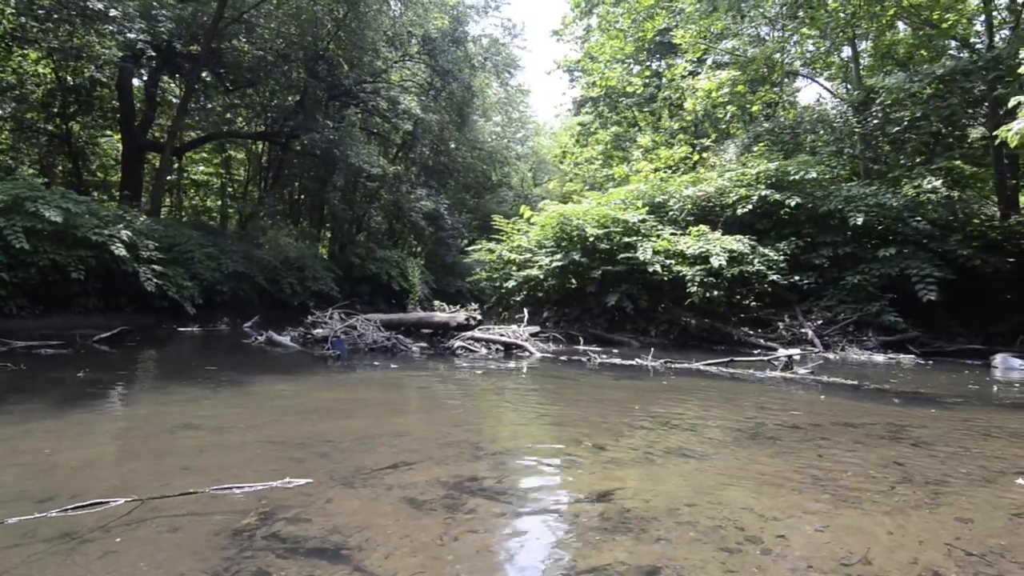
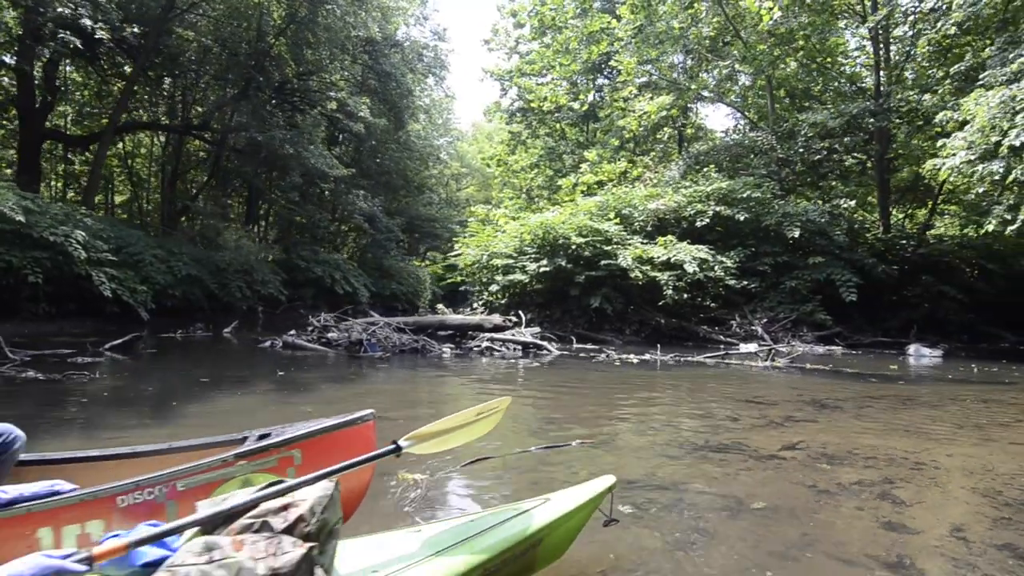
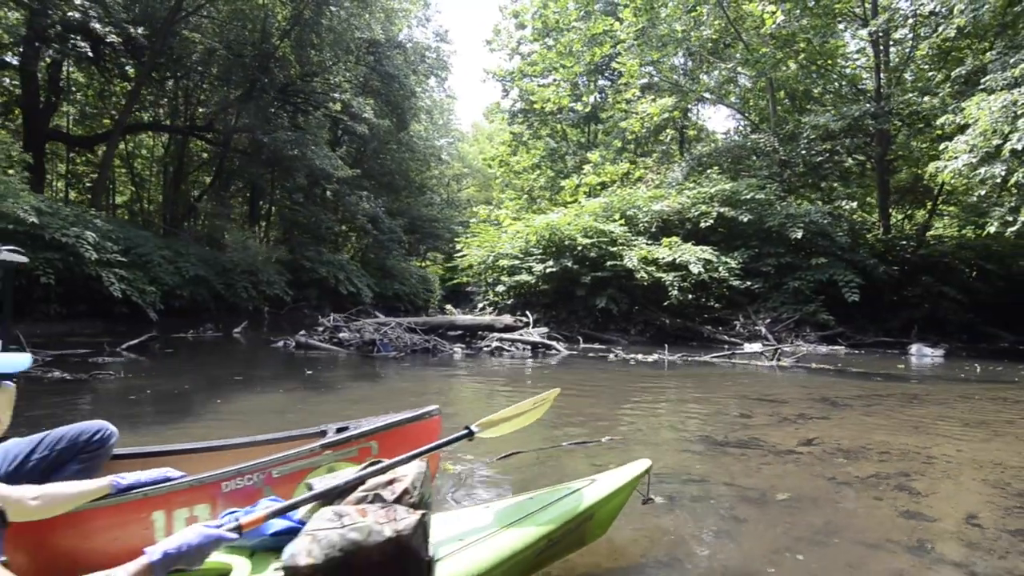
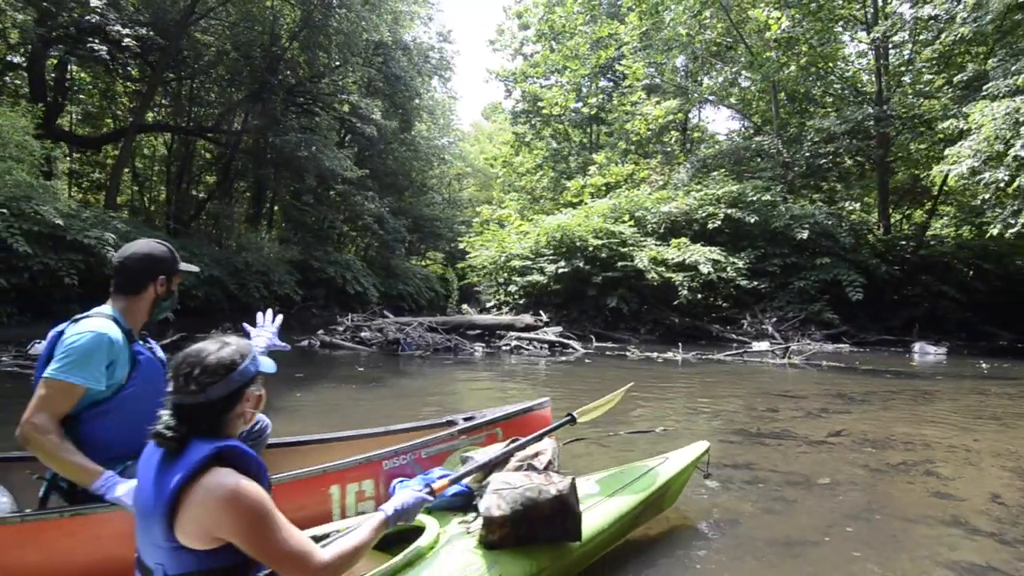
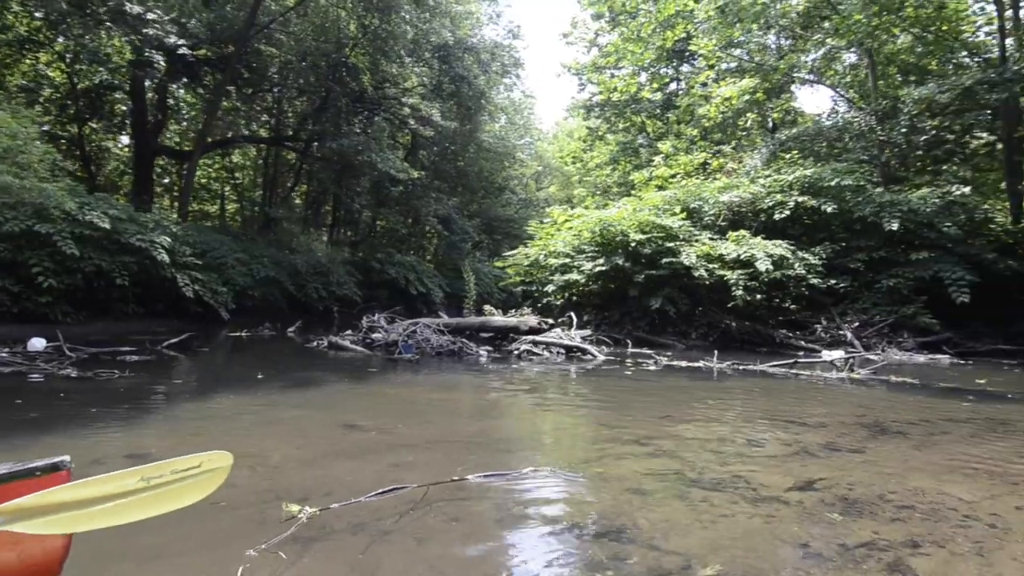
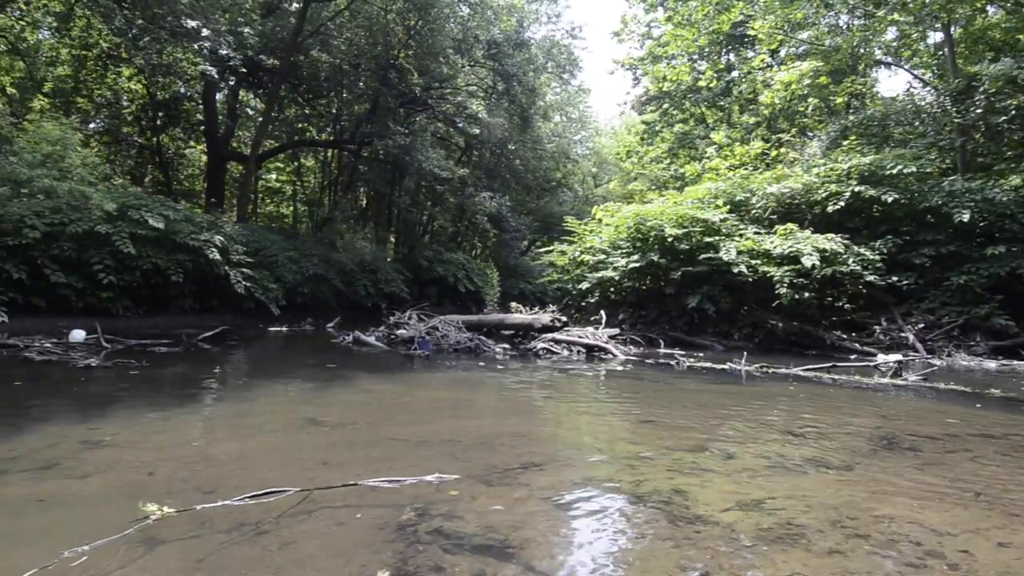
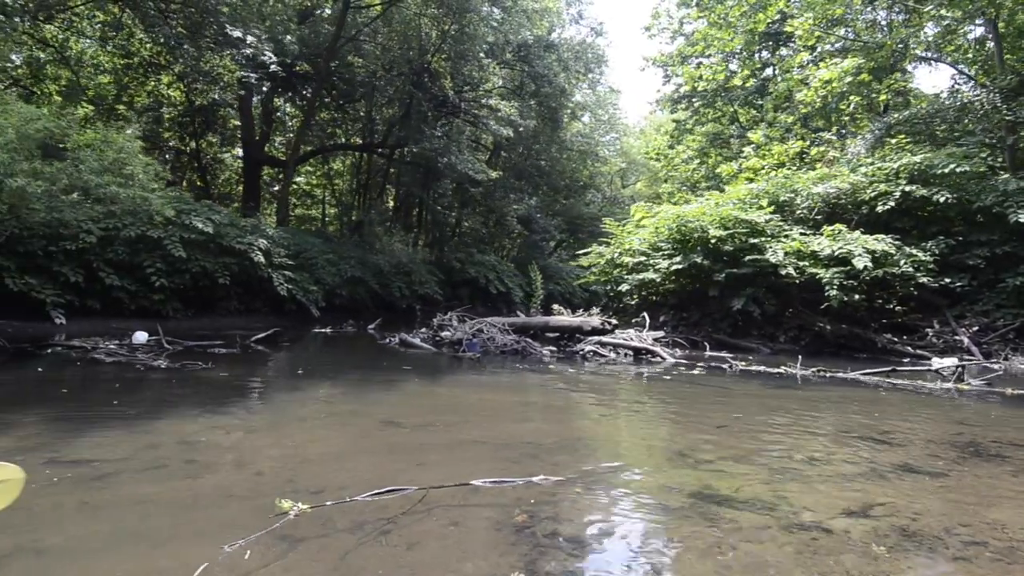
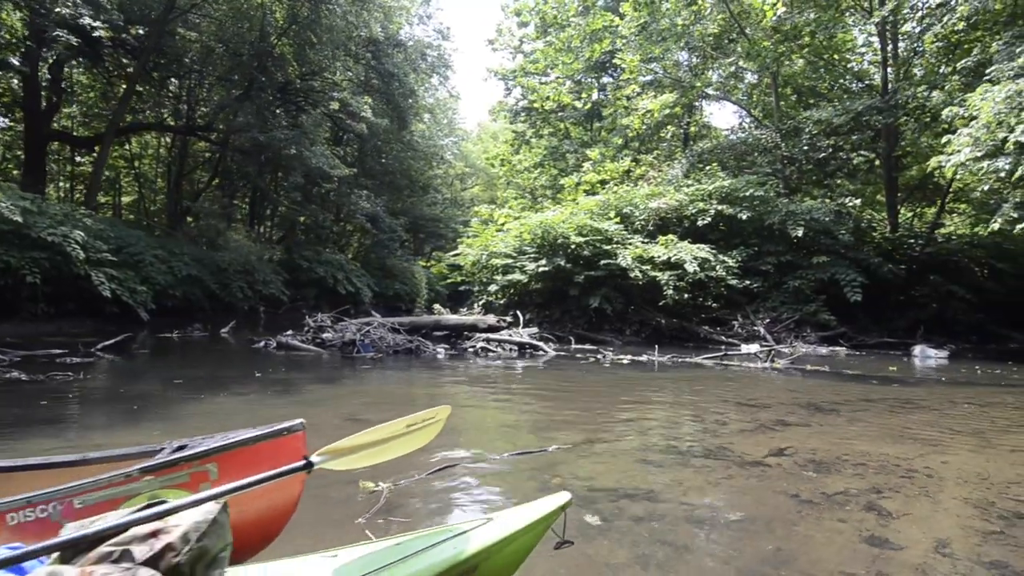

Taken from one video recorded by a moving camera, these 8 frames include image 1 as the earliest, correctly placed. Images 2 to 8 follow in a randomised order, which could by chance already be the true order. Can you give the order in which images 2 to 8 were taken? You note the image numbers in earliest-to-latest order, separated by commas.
6, 7, 5, 8, 2, 3, 4
